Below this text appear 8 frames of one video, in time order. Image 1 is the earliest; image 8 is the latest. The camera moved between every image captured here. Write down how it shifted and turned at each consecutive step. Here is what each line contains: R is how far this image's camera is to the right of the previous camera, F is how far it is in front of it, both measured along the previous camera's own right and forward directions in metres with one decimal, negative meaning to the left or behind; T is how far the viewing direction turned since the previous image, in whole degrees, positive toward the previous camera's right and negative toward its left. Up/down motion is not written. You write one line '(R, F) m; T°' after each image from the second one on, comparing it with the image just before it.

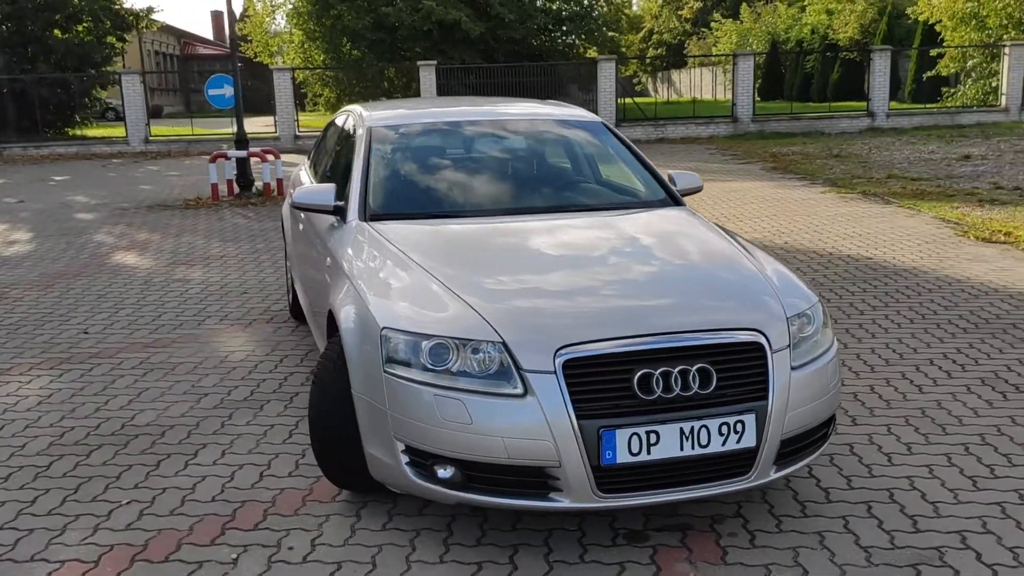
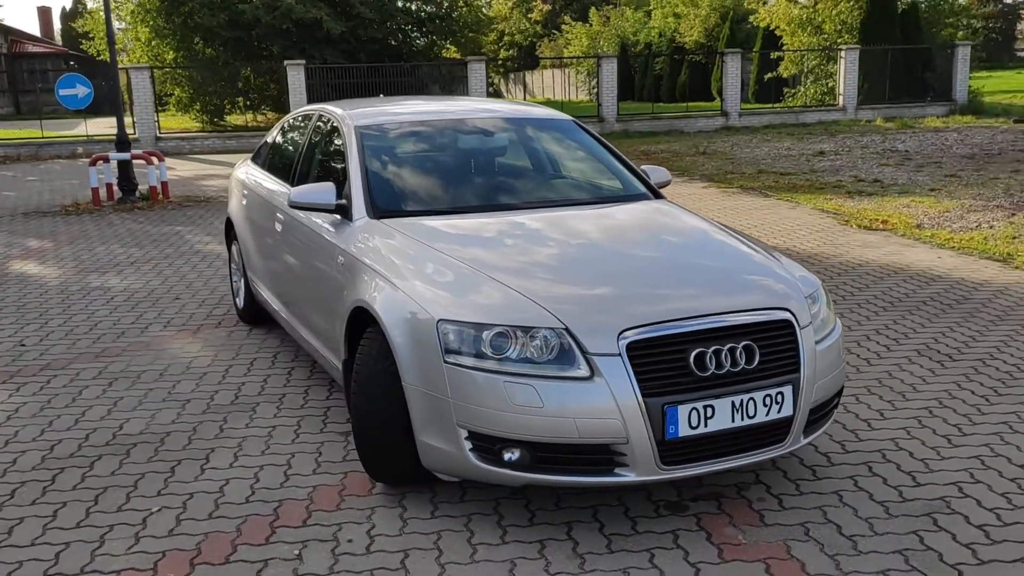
(-0.7, -0.1) m; +9°
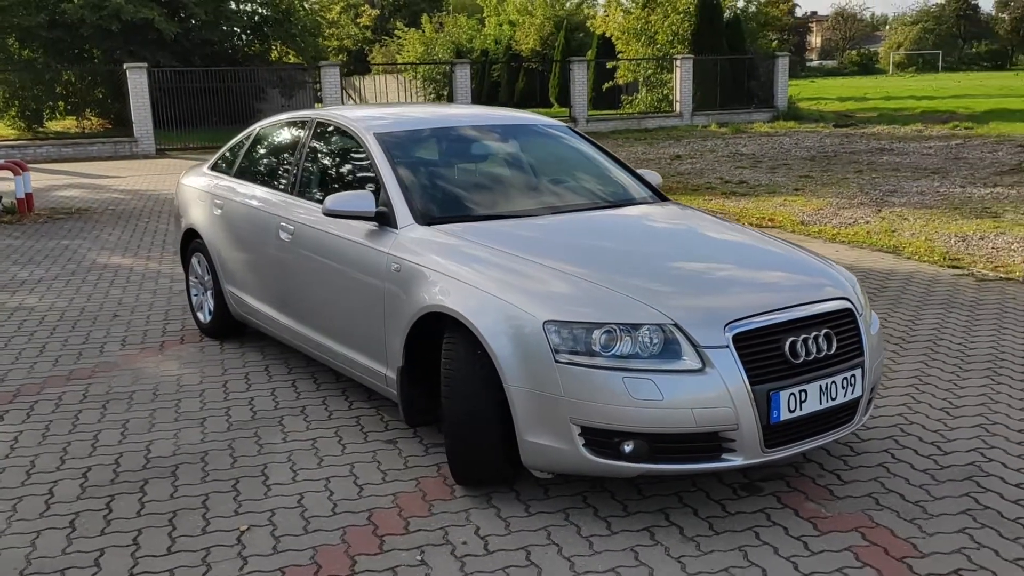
(-1.0, 0.0) m; +11°
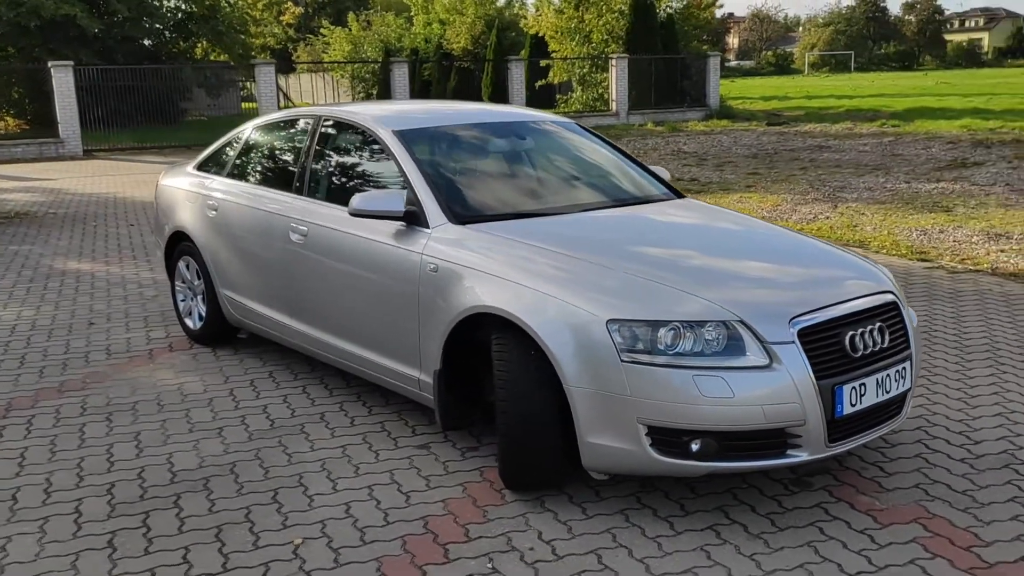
(-0.5, +0.1) m; +5°
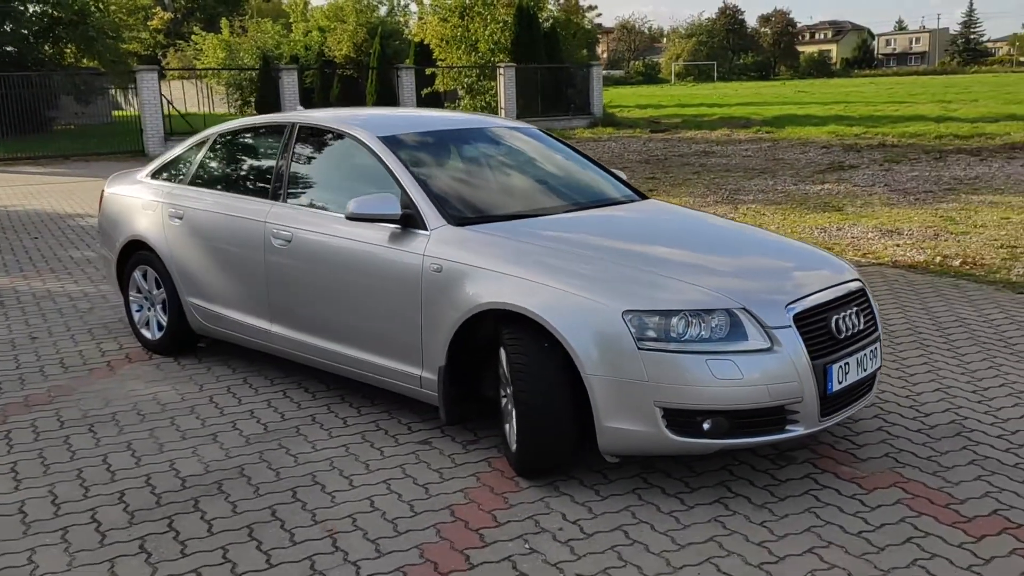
(-0.5, -0.1) m; +7°
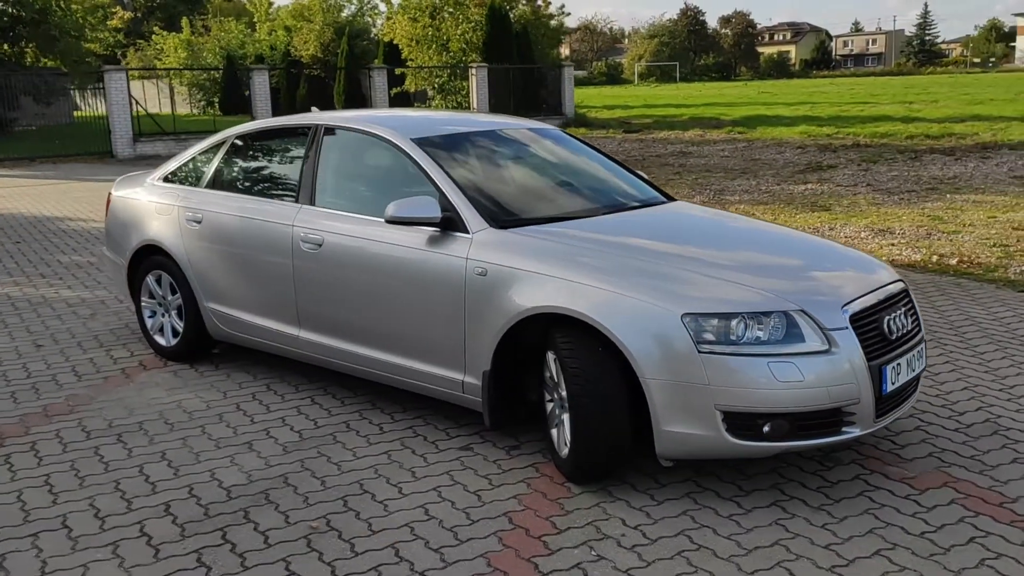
(-0.3, +0.1) m; +2°
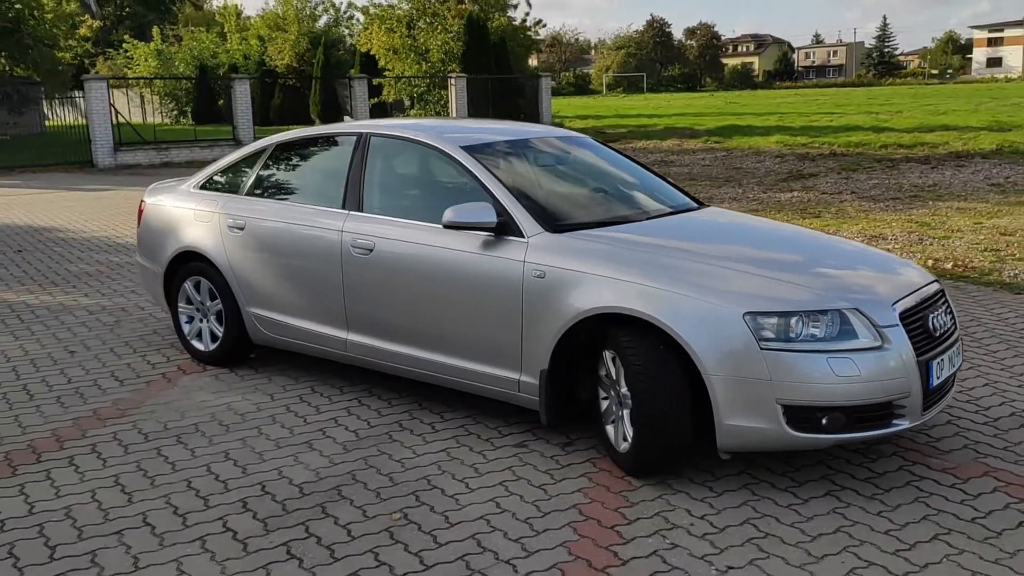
(-0.4, -0.1) m; +2°
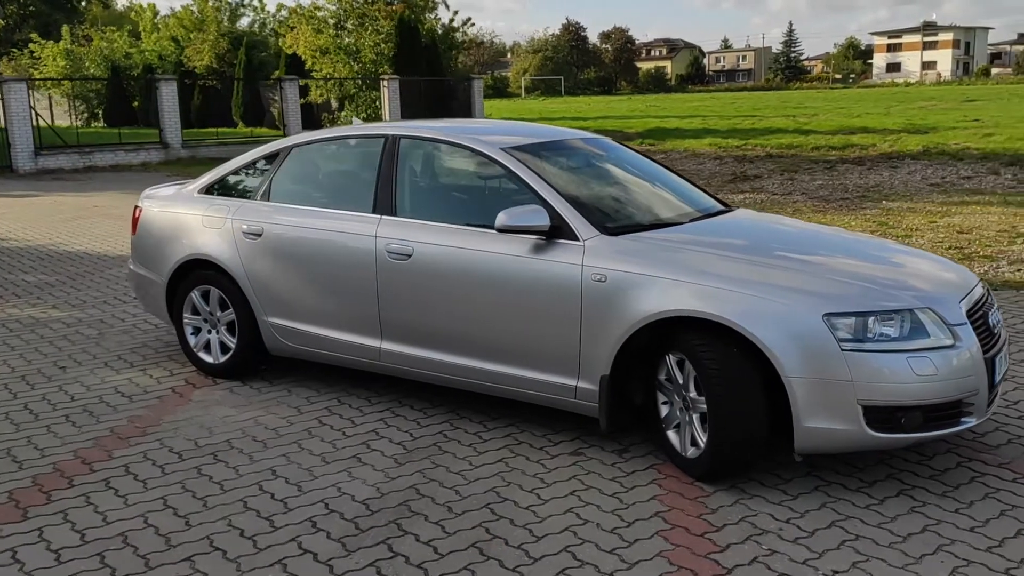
(-0.6, +0.1) m; +5°
